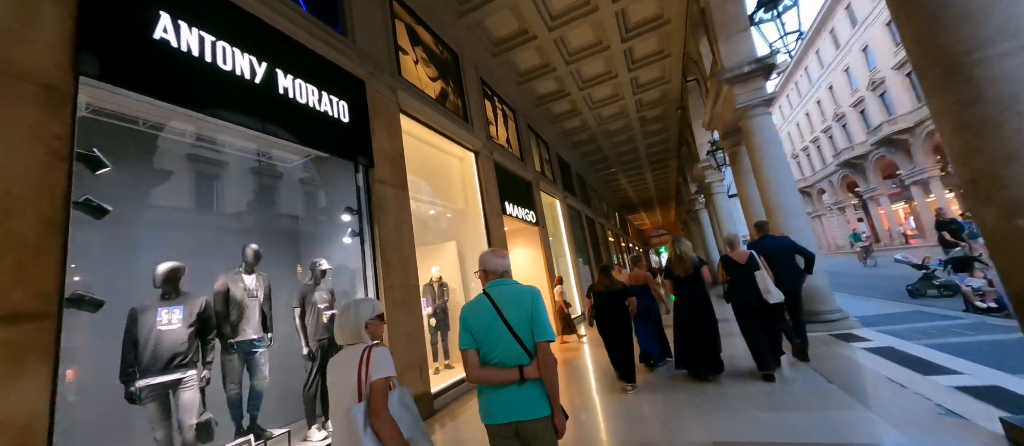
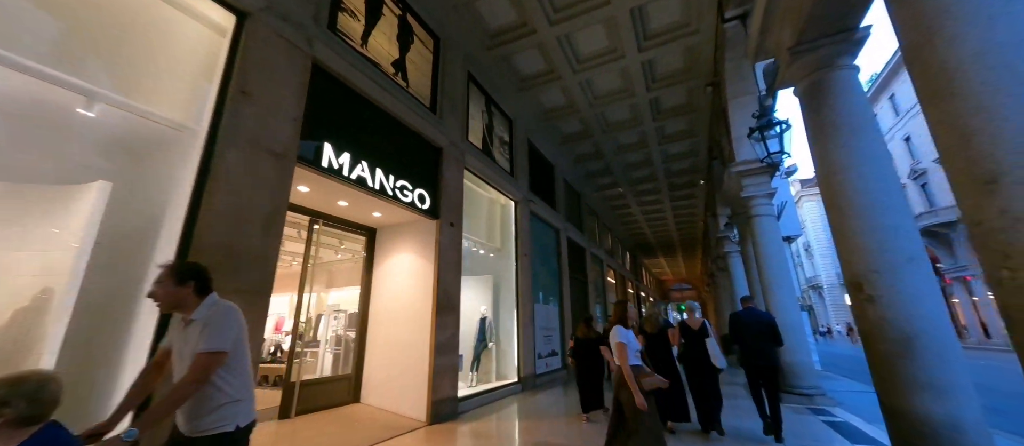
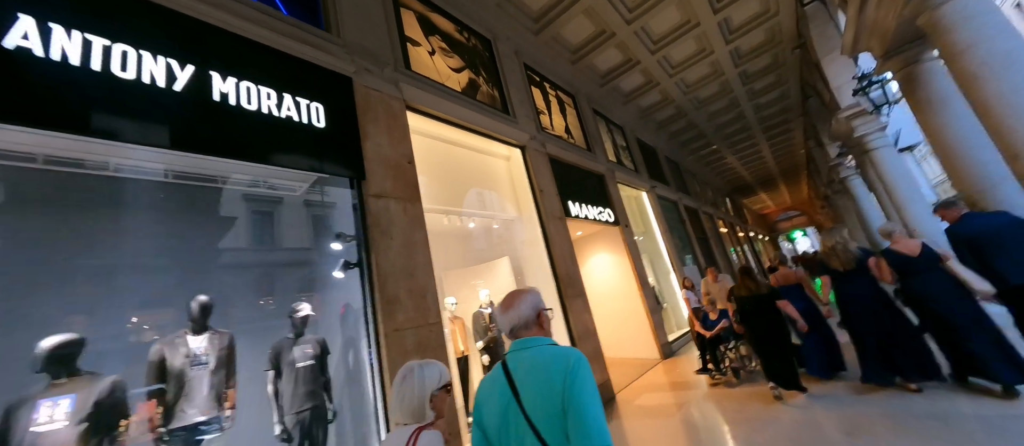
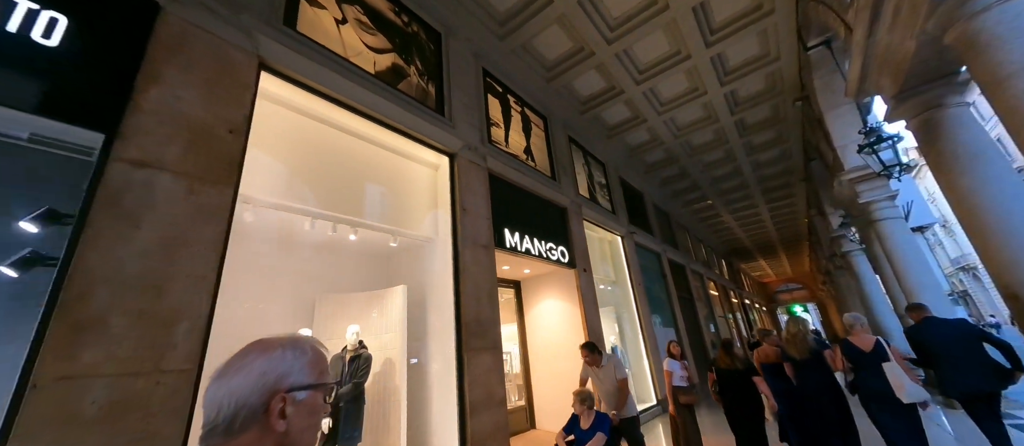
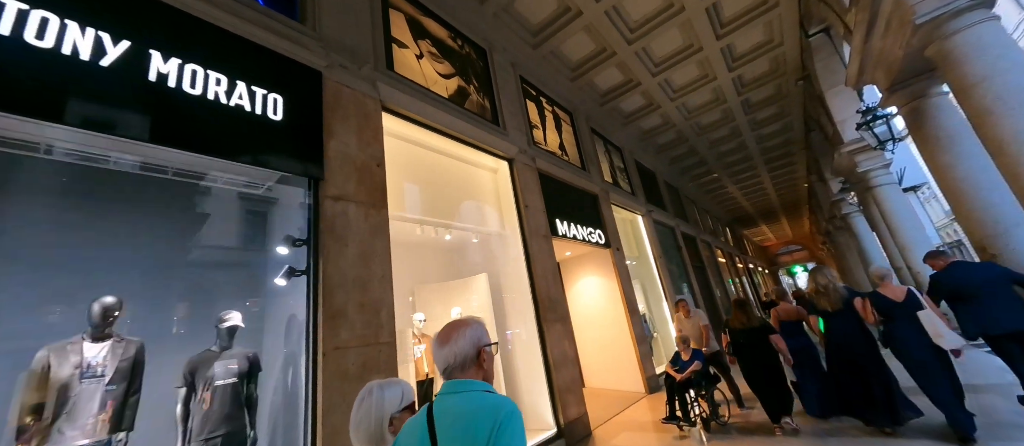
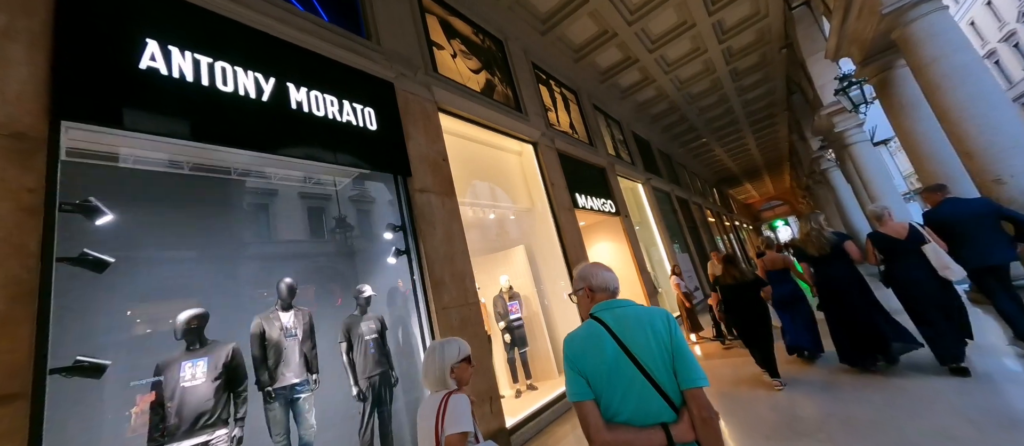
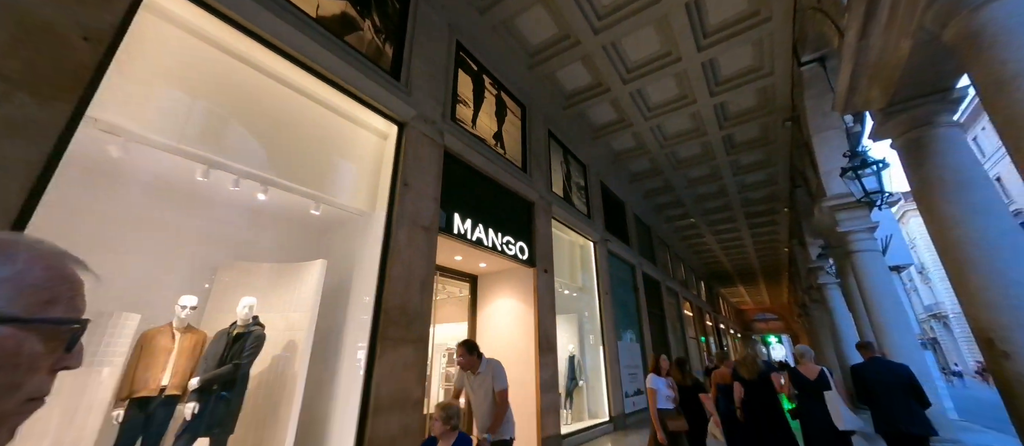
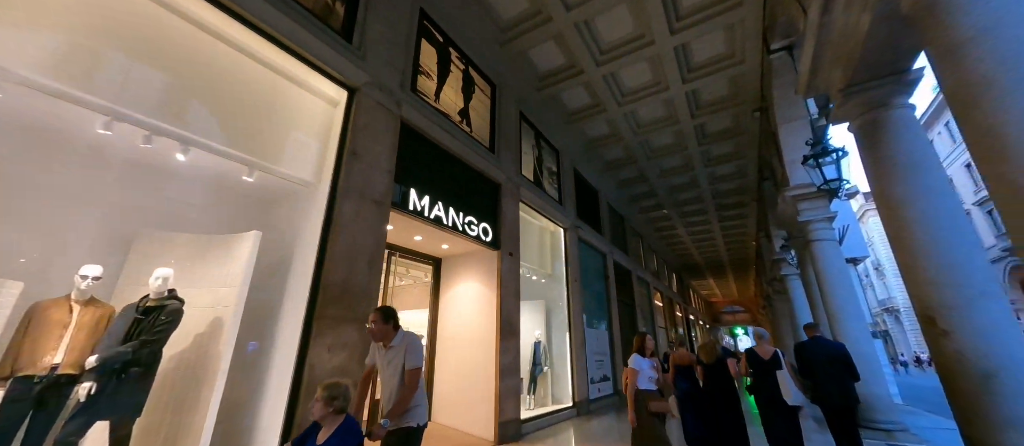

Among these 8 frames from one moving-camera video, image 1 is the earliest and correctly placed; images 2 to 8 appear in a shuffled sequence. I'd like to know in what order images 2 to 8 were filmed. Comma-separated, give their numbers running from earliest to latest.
6, 3, 5, 4, 7, 8, 2
